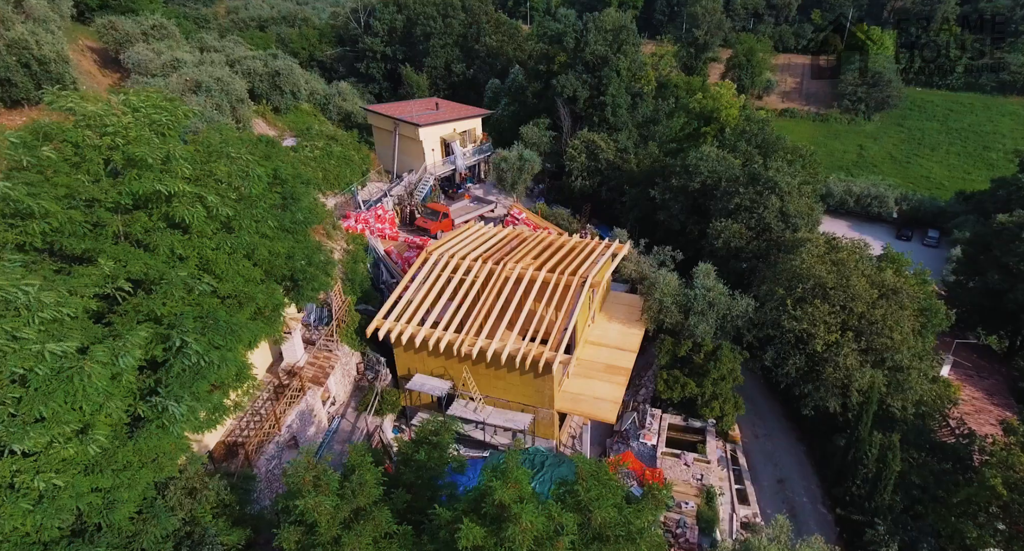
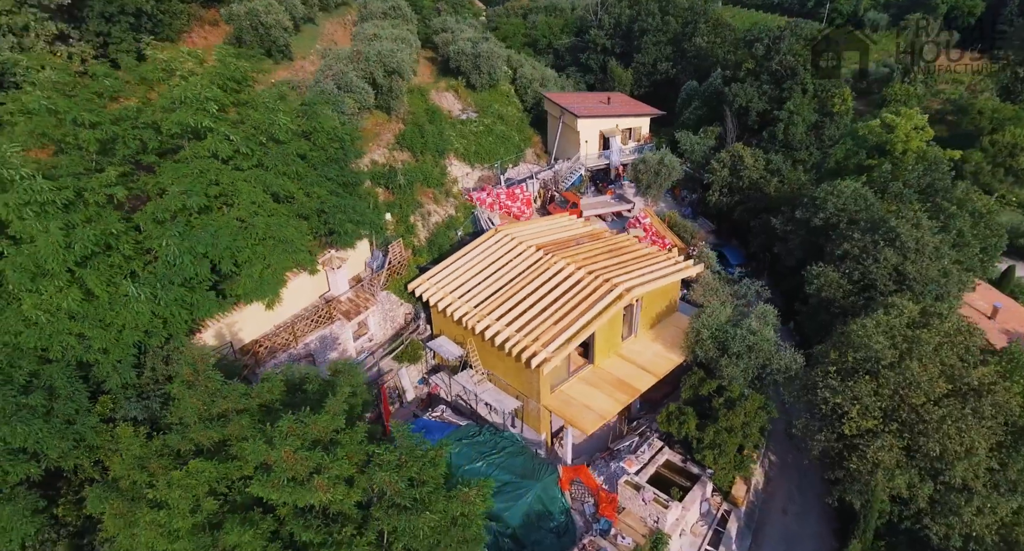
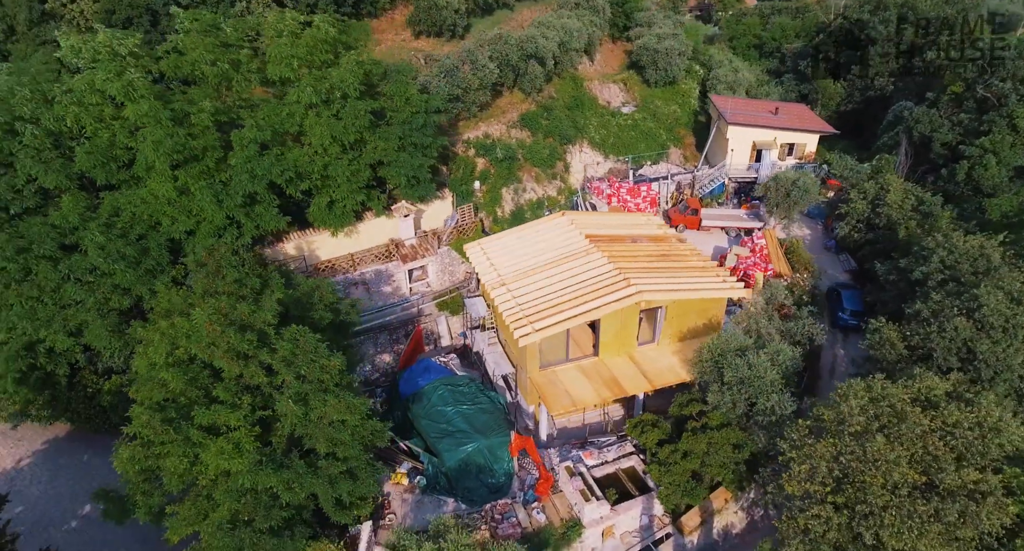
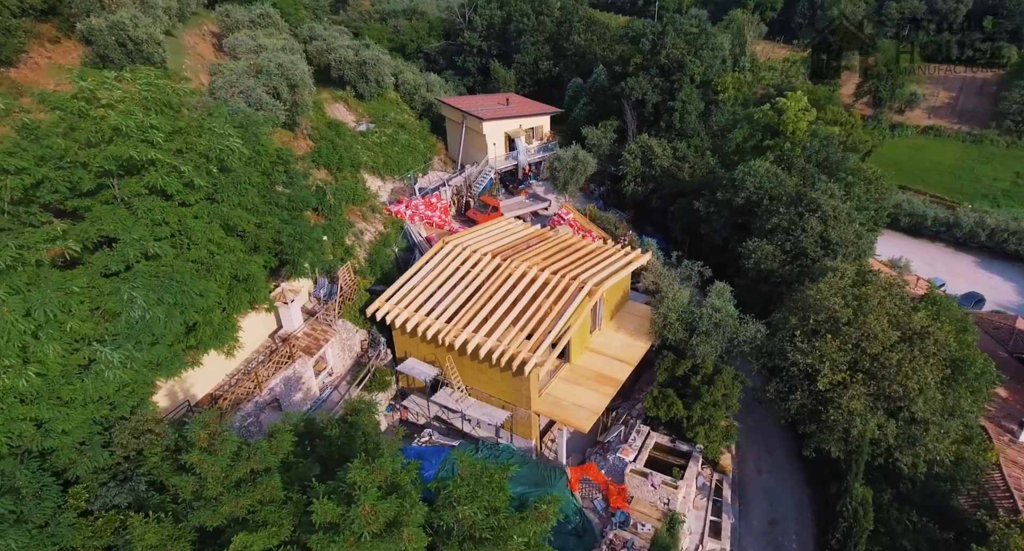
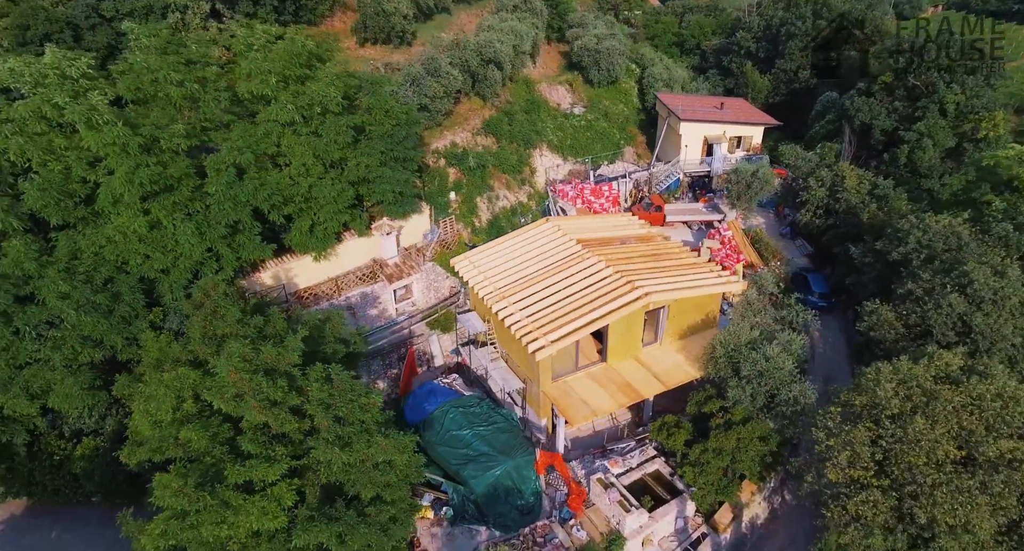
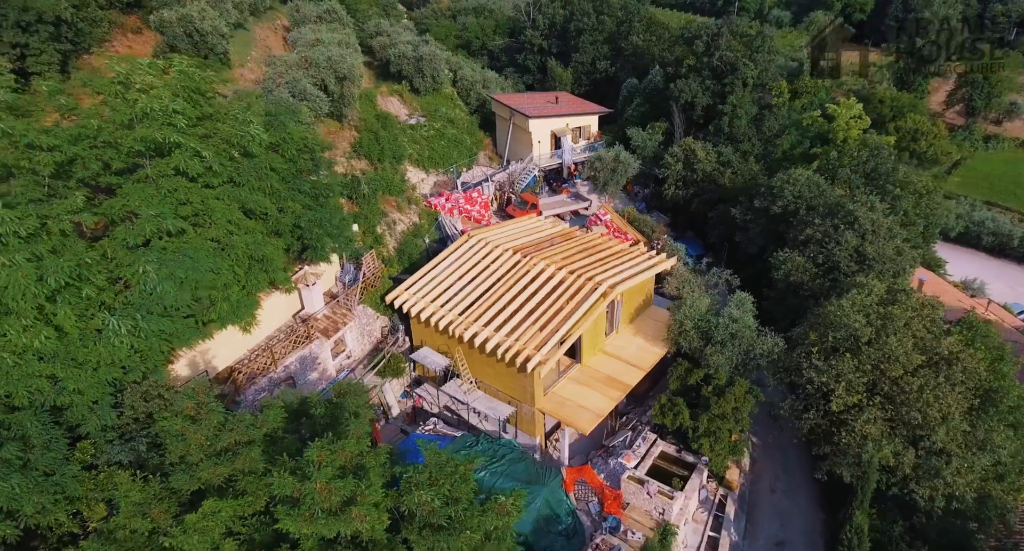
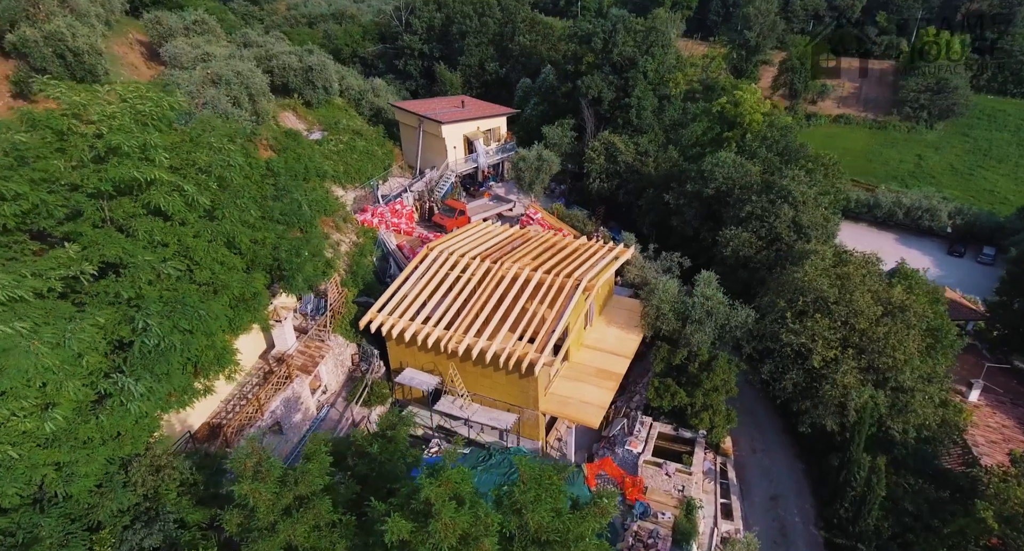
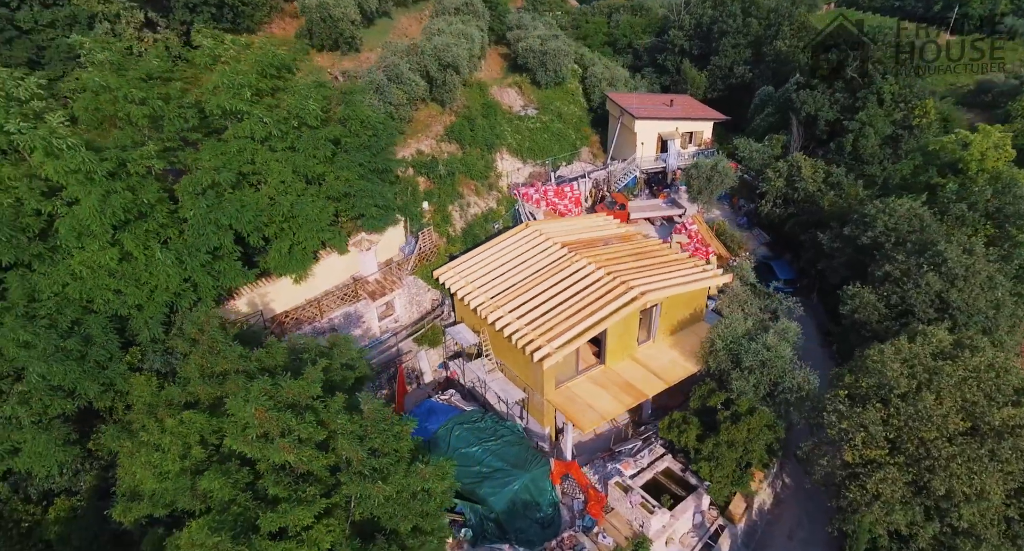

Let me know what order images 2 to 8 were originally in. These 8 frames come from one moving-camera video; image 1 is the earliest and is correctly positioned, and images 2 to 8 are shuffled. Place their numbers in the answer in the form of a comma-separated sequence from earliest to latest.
7, 4, 6, 2, 8, 5, 3
